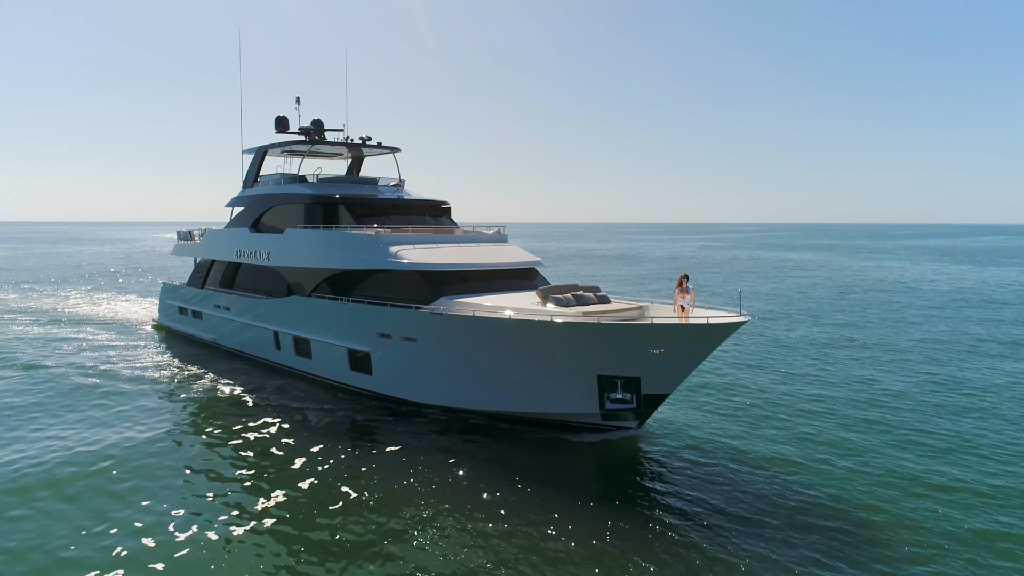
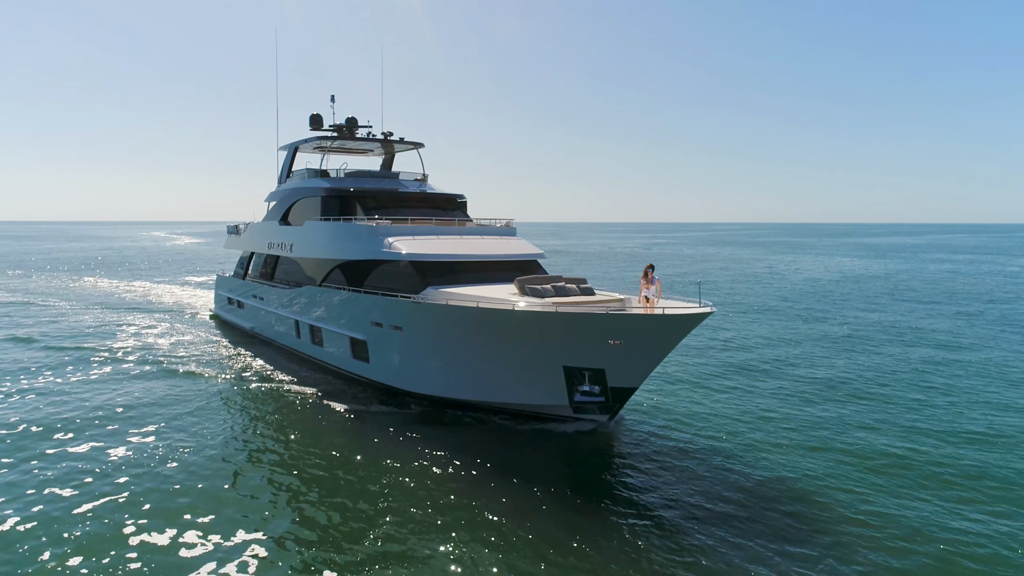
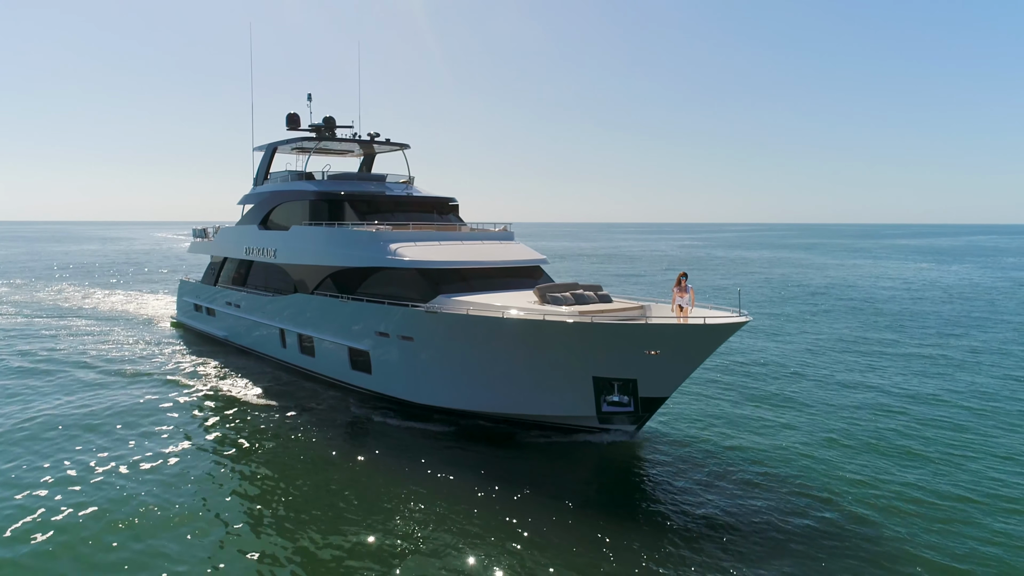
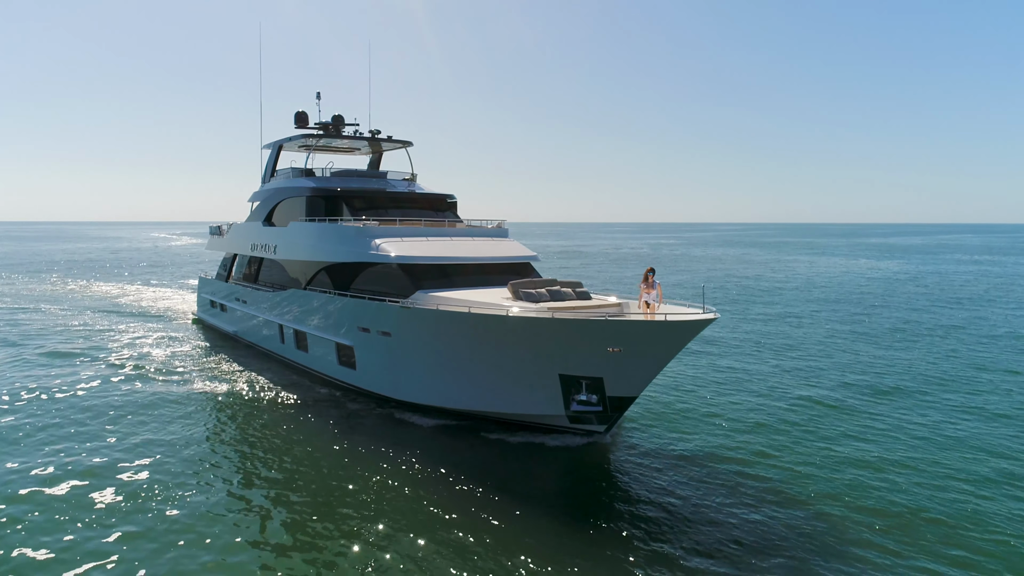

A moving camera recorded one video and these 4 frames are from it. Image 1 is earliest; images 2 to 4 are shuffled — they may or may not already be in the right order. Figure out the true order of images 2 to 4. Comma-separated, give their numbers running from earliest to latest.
3, 4, 2
